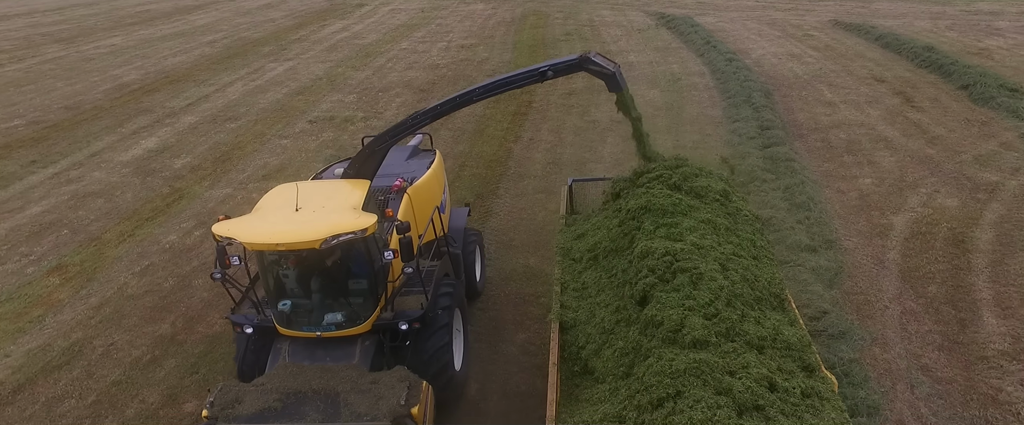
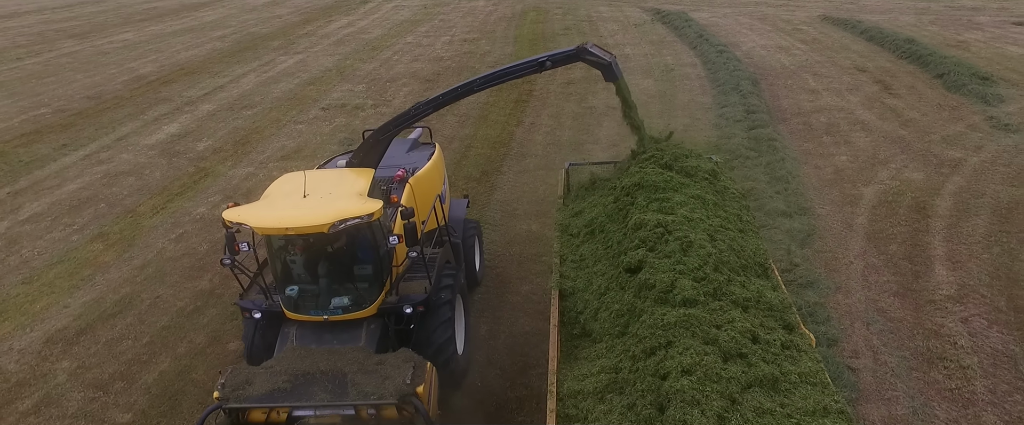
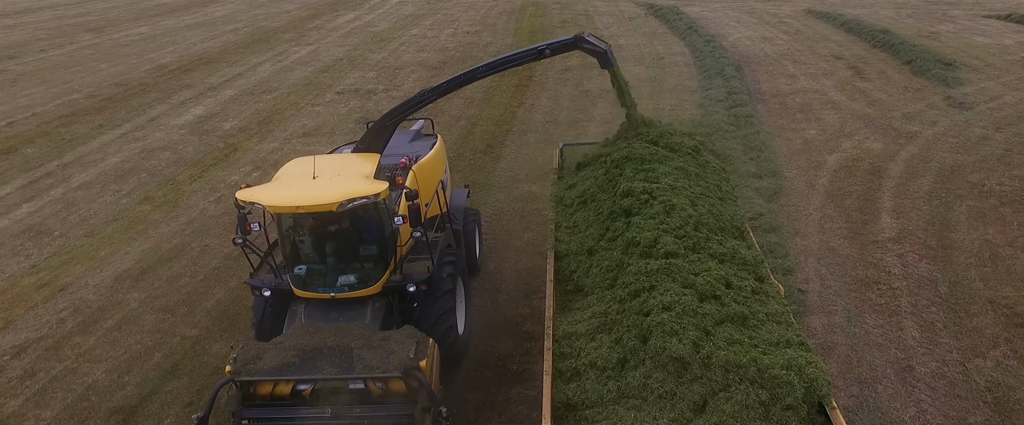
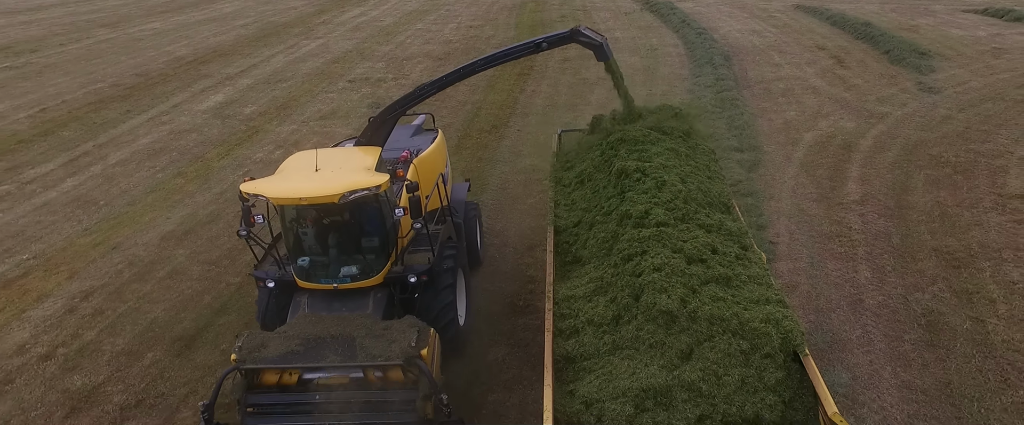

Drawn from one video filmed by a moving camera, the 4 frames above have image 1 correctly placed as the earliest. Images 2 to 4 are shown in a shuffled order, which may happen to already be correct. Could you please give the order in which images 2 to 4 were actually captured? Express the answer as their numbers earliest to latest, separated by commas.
2, 3, 4
